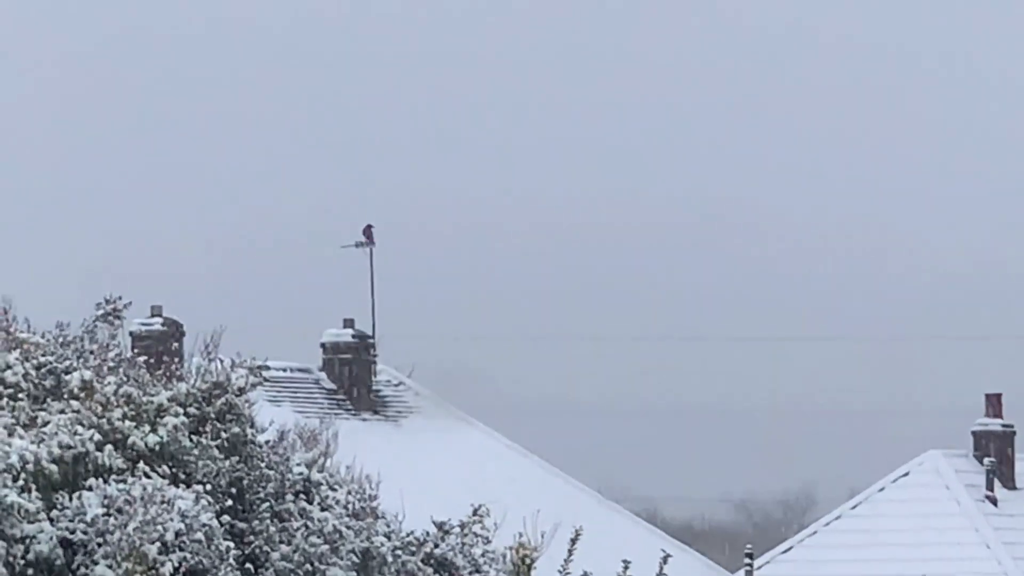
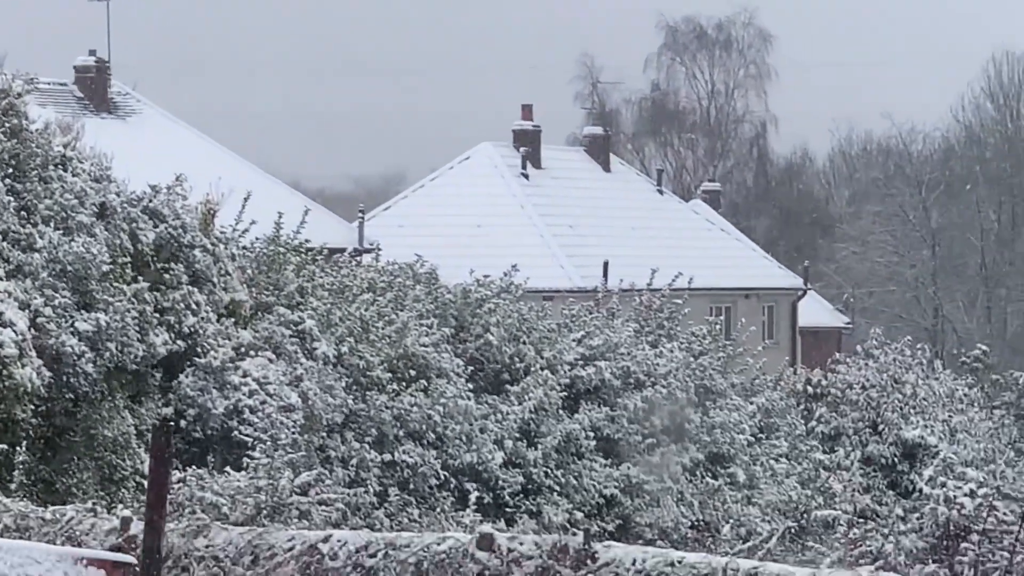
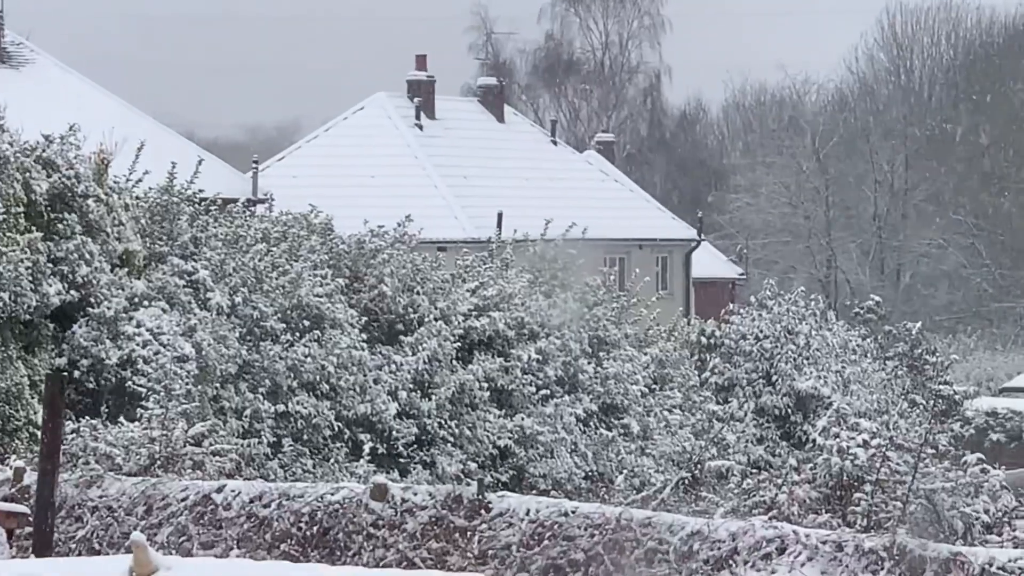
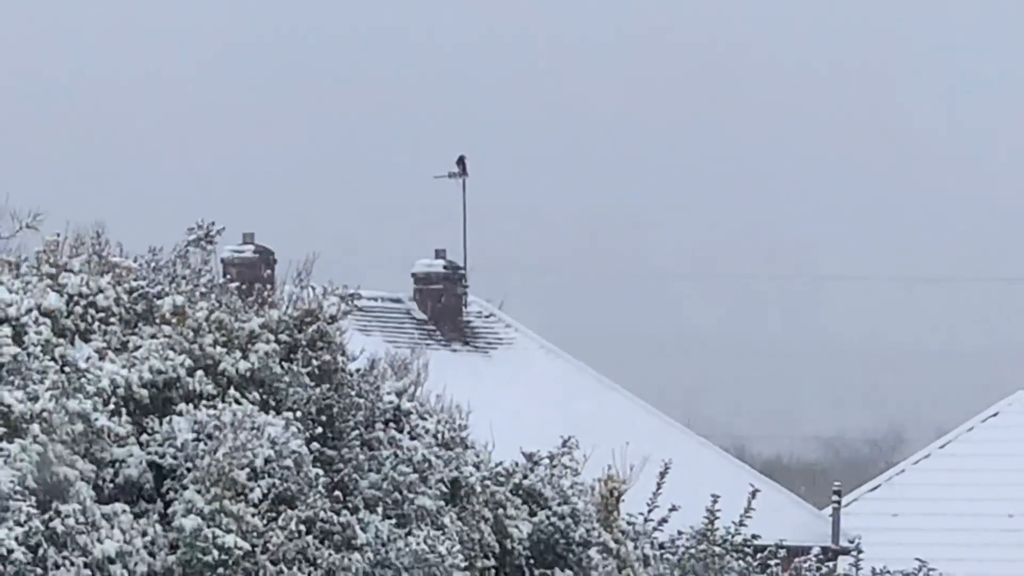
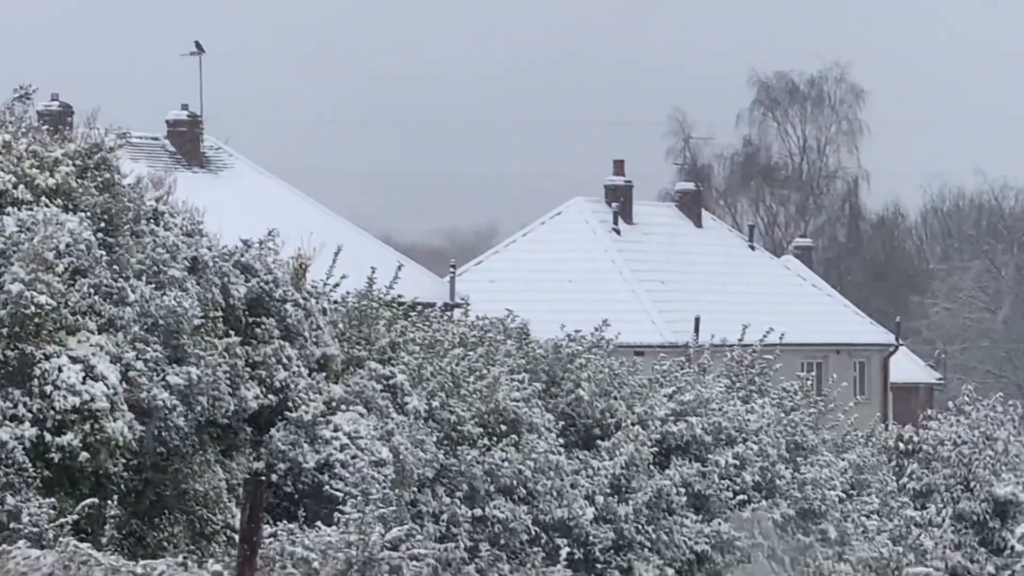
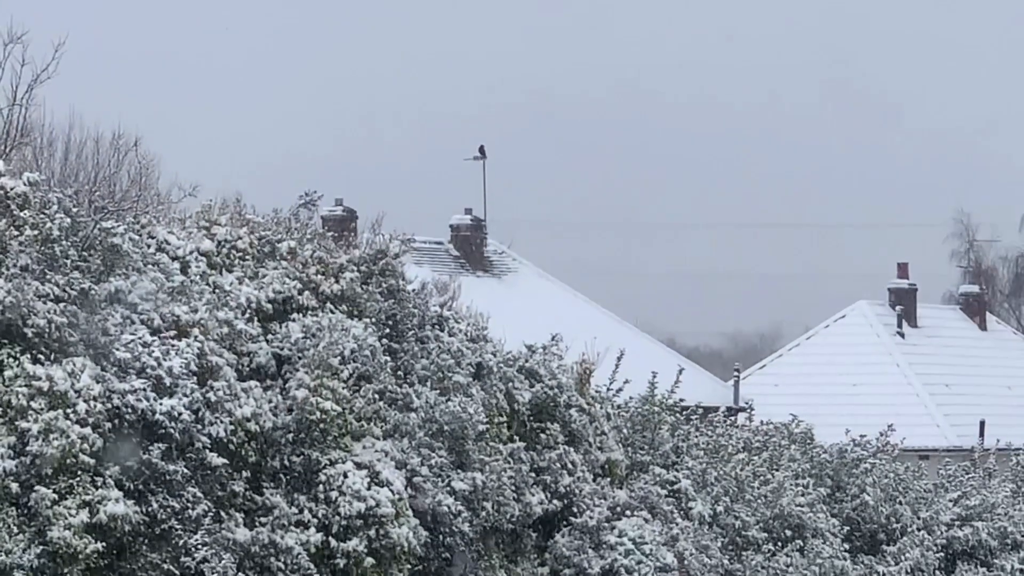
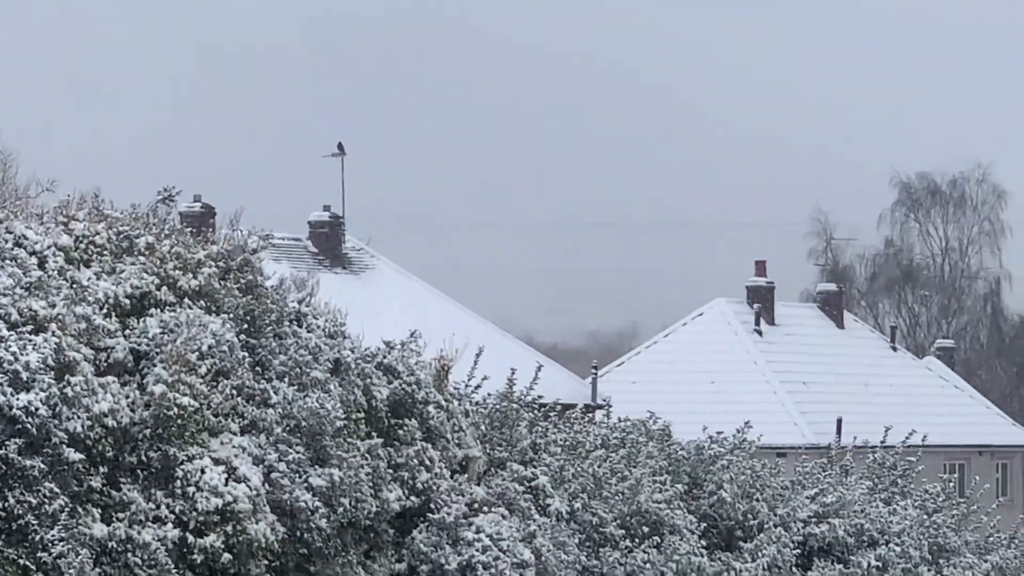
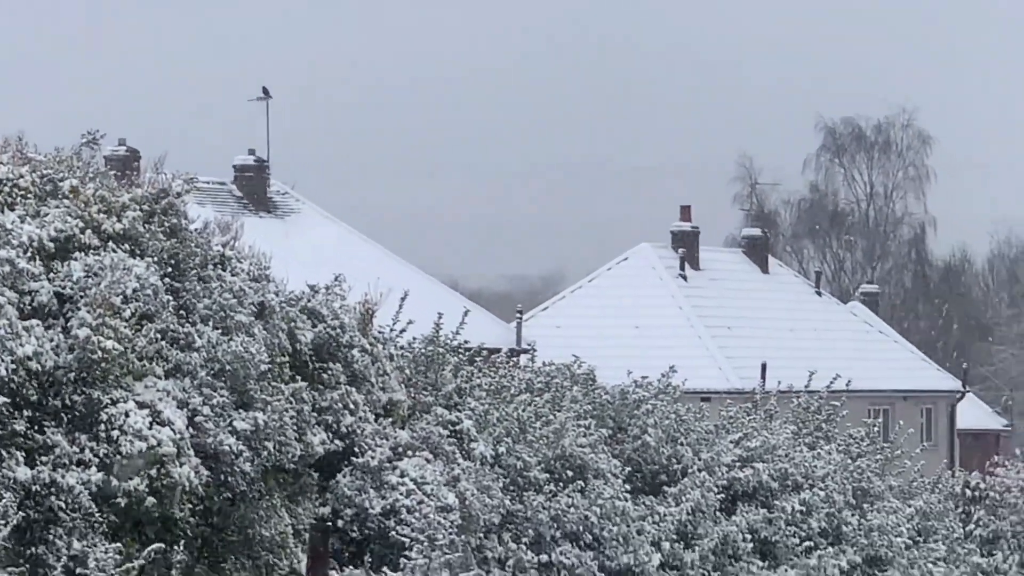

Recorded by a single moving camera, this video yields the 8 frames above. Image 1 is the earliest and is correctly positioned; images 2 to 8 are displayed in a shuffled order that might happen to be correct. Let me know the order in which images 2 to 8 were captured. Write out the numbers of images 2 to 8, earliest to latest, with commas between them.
4, 6, 7, 8, 5, 2, 3
